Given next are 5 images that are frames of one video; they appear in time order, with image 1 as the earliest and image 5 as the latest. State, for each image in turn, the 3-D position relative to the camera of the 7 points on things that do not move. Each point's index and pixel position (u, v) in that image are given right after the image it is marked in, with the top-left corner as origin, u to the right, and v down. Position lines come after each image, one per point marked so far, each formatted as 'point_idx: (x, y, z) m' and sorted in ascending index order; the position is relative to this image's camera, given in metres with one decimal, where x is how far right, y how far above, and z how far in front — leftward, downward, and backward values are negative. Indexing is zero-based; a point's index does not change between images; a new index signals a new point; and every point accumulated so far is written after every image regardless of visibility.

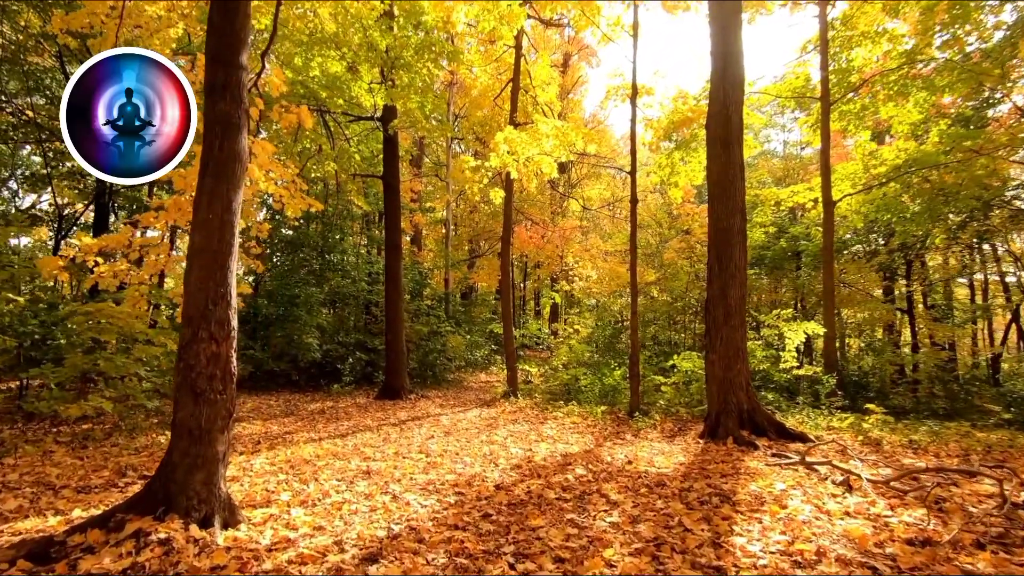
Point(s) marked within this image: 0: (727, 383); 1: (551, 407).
0: (+2.8, -1.2, +7.0) m
1: (+0.7, -2.1, +9.4) m
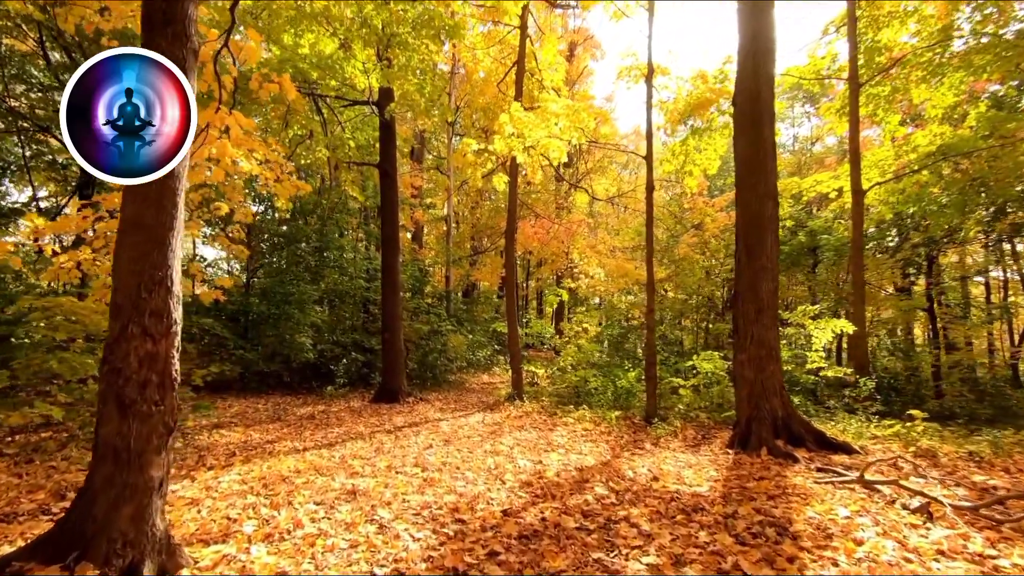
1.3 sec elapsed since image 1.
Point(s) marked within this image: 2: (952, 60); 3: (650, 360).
0: (+2.9, -1.1, +6.2) m
1: (+0.8, -2.0, +8.6) m
2: (+7.5, +3.9, +9.2) m
3: (+2.1, -1.1, +8.3) m
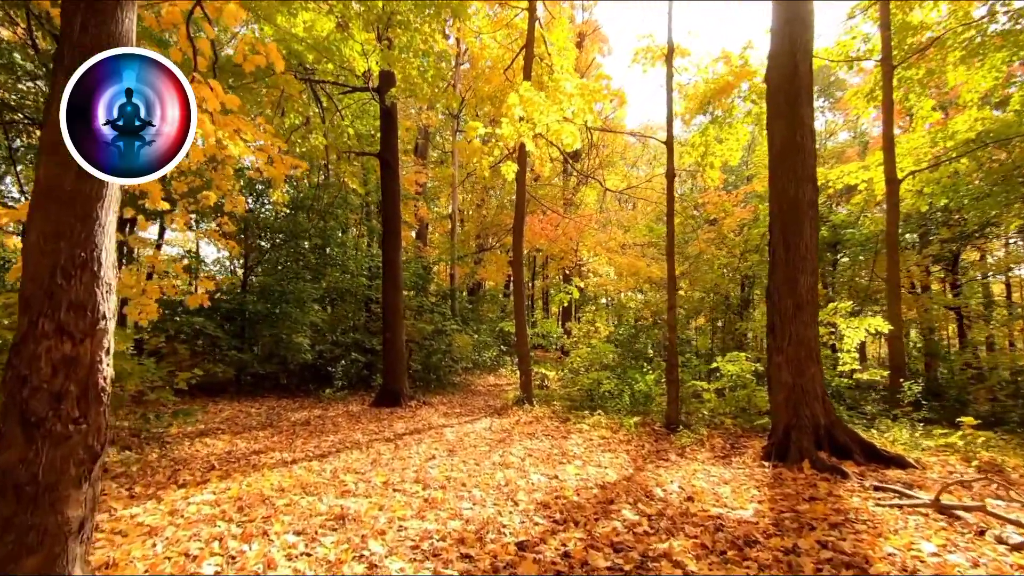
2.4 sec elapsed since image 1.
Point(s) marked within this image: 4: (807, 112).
0: (+3.0, -1.1, +5.6) m
1: (+0.9, -1.9, +8.0) m
2: (+7.7, +4.0, +8.6) m
3: (+2.3, -1.1, +7.7) m
4: (+3.2, +1.9, +5.8) m
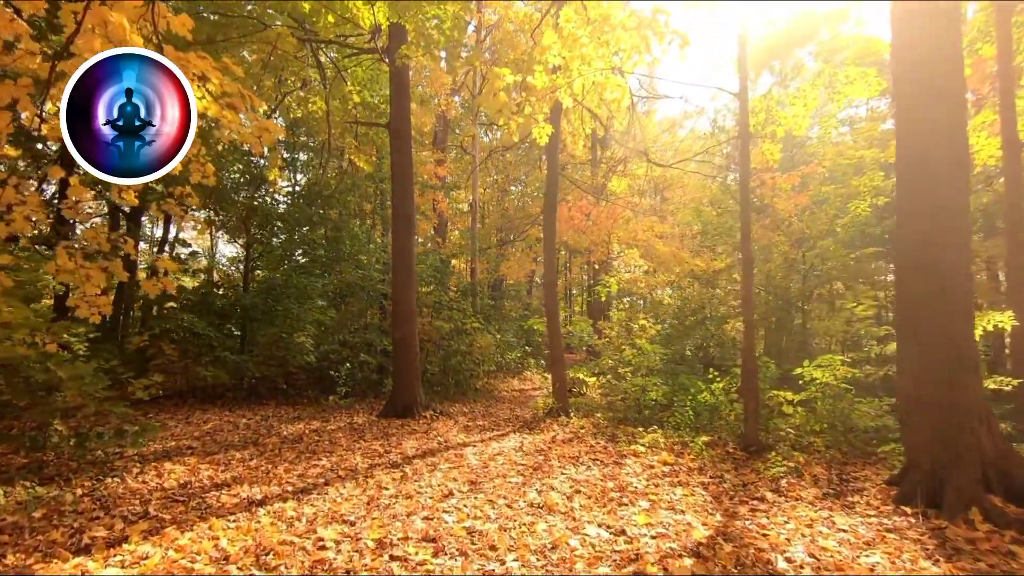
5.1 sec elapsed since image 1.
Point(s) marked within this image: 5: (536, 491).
0: (+3.3, -0.9, +4.1) m
1: (+1.4, -1.8, +6.6) m
2: (+8.1, +4.1, +6.9) m
3: (+2.7, -0.9, +6.1) m
4: (+3.5, +2.1, +4.3) m
5: (+0.2, -1.7, +4.4) m
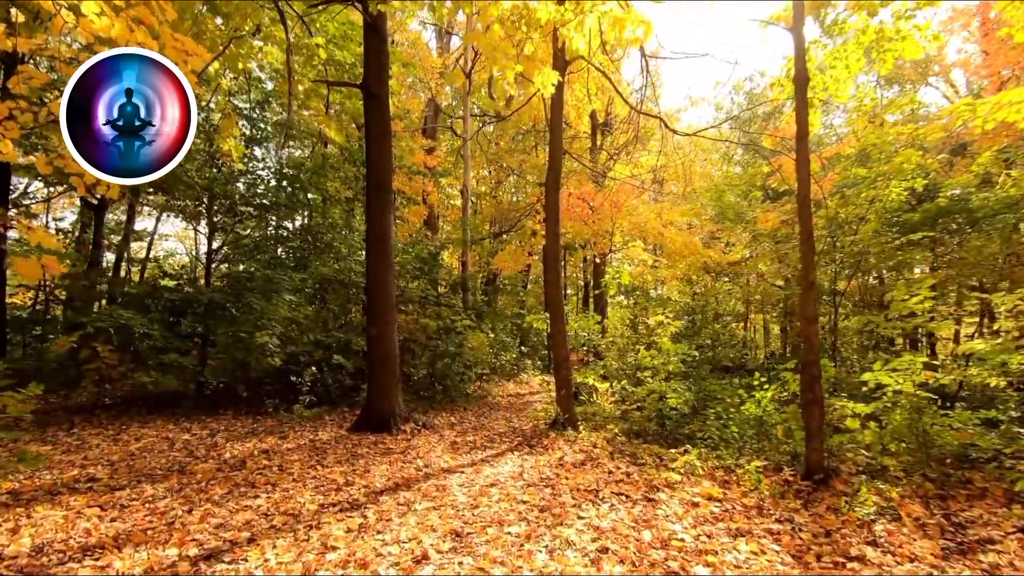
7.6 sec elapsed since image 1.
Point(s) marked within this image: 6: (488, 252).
0: (+3.3, -0.8, +2.8) m
1: (+1.3, -1.6, +5.3) m
2: (+8.1, +4.3, +5.7) m
3: (+2.6, -0.8, +4.9) m
4: (+3.5, +2.2, +3.1) m
5: (+0.2, -1.5, +3.1) m
6: (-0.7, +1.0, +14.6) m
